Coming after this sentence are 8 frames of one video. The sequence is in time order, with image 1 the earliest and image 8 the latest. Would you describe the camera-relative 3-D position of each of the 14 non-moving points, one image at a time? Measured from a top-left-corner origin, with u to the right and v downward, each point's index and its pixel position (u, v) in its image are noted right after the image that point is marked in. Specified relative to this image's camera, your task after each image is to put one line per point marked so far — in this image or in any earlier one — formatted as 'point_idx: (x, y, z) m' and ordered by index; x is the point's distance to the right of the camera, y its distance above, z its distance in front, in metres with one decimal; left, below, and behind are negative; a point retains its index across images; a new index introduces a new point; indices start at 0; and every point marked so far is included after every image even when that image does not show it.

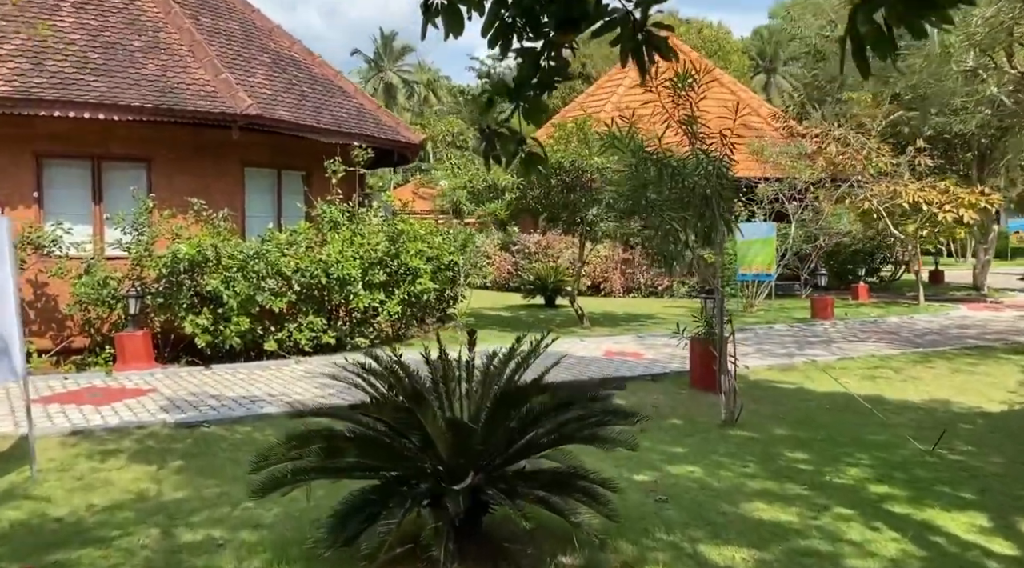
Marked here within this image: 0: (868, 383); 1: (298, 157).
0: (+3.9, -1.1, +10.6) m
1: (-3.0, +1.8, +13.5) m
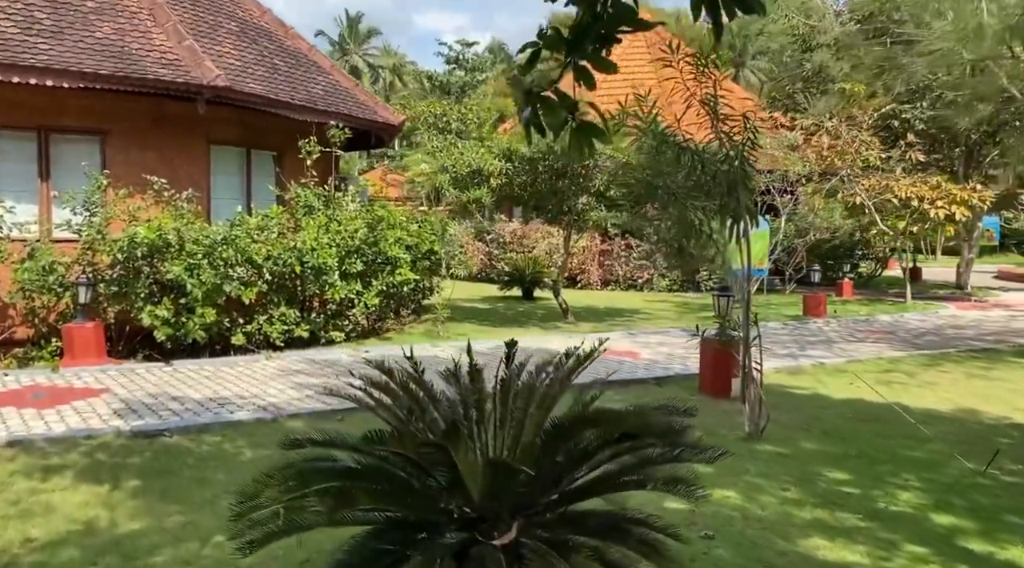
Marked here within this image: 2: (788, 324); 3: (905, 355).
0: (+3.8, -1.1, +9.9) m
1: (-3.1, +1.9, +12.5) m
2: (+4.3, -0.6, +15.0) m
3: (+4.9, -0.9, +12.0) m
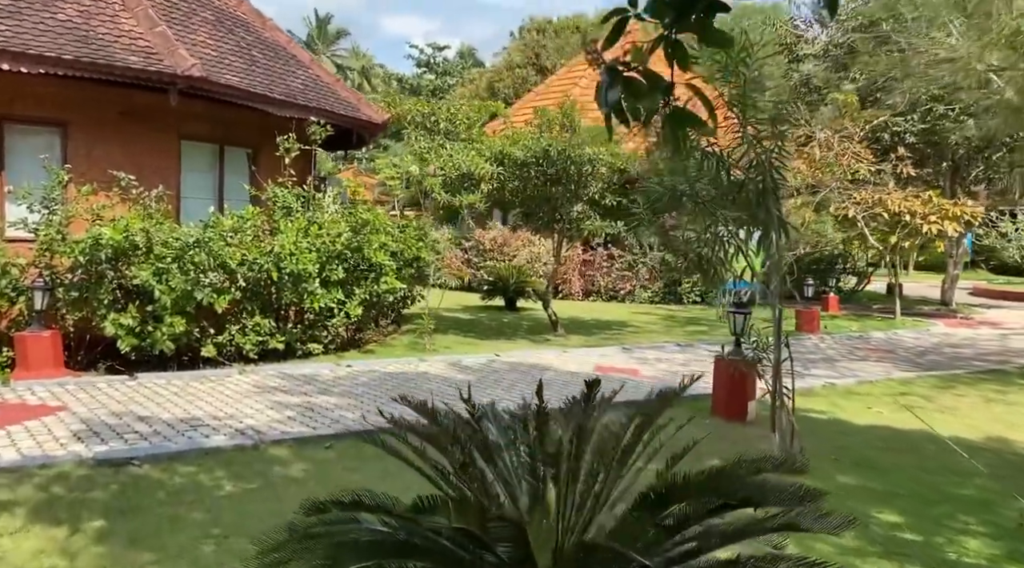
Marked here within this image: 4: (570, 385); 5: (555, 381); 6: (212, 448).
0: (+3.8, -1.3, +9.3) m
1: (-3.2, +1.8, +11.7) m
2: (+4.0, -0.8, +14.4) m
3: (+4.7, -1.1, +11.5) m
4: (+0.6, -1.0, +9.6) m
5: (+0.5, -1.0, +9.8) m
6: (-2.0, -1.1, +6.3) m
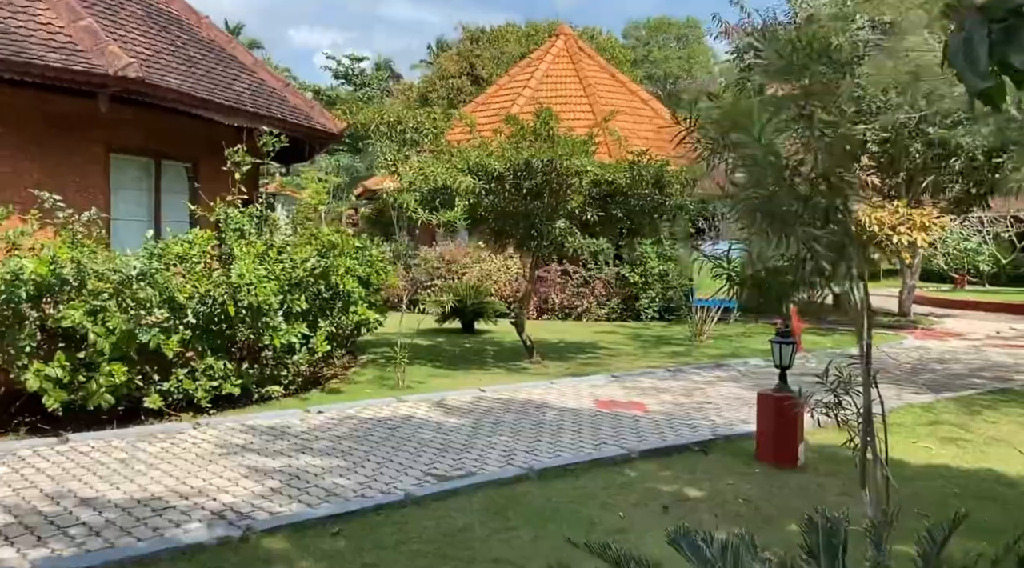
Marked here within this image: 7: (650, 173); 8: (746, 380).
0: (+3.8, -1.4, +8.4) m
1: (-3.4, +1.5, +10.2) m
2: (+3.6, -1.0, +13.5) m
3: (+4.6, -1.3, +10.6) m
4: (+0.6, -1.3, +8.4) m
5: (+0.5, -1.2, +8.6) m
6: (-1.6, -1.3, +4.9) m
7: (+1.7, +1.3, +11.7) m
8: (+2.8, -1.1, +11.7) m
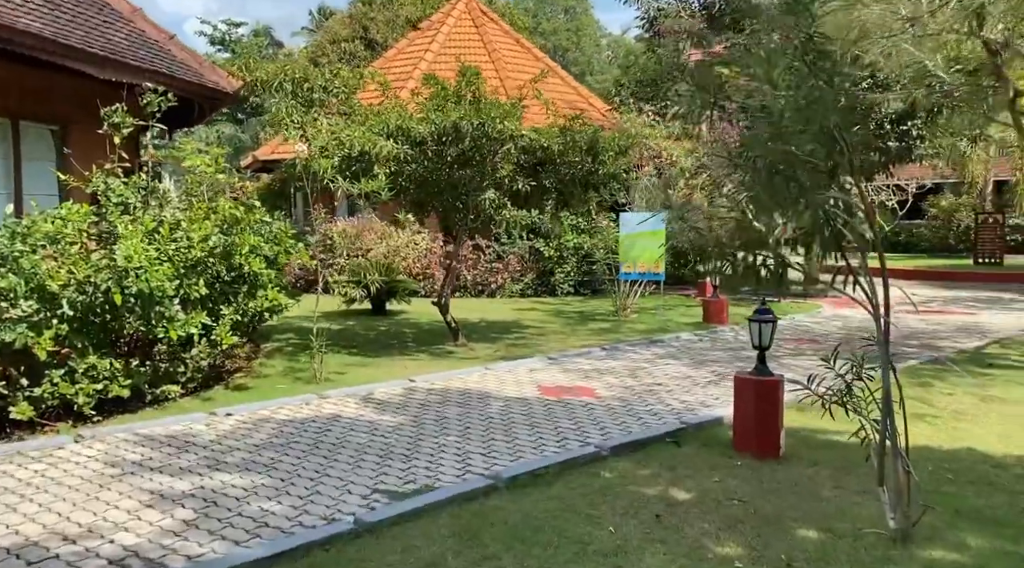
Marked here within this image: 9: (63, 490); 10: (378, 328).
0: (+3.3, -1.2, +7.8) m
1: (-4.1, +1.6, +8.6) m
2: (+2.5, -0.6, +12.8) m
3: (+3.8, -1.0, +10.1) m
4: (+0.2, -1.1, +7.4) m
5: (0.0, -1.0, +7.6) m
6: (-1.6, -1.3, +3.7) m
7: (+0.8, +1.6, +10.7) m
8: (+2.0, -0.8, +11.0) m
9: (-2.5, -1.2, +5.4) m
10: (-1.8, -0.6, +13.2) m
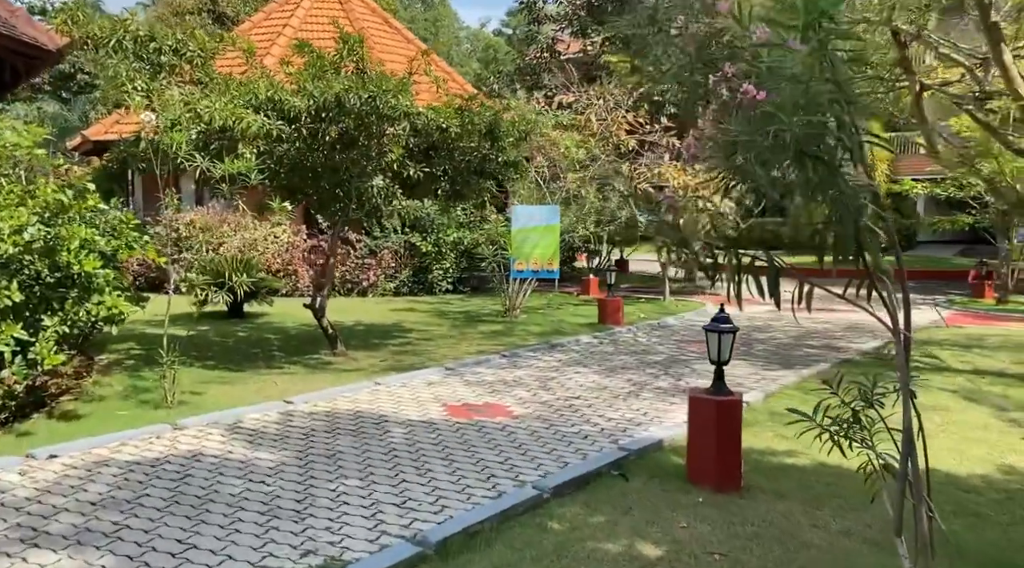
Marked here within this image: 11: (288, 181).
0: (+2.7, -1.2, +7.0) m
1: (-4.8, +1.6, +6.6) m
2: (+1.1, -0.6, +11.8) m
3: (+2.8, -0.9, +9.3) m
4: (-0.4, -1.1, +6.1) m
5: (-0.6, -1.1, +6.3) m
6: (-1.6, -1.3, +2.2) m
7: (-0.3, +1.6, +9.5) m
8: (+0.8, -0.8, +9.9) m
9: (-2.7, -1.2, +3.7) m
10: (-3.3, -0.6, +11.5) m
11: (-2.0, +0.9, +8.8) m
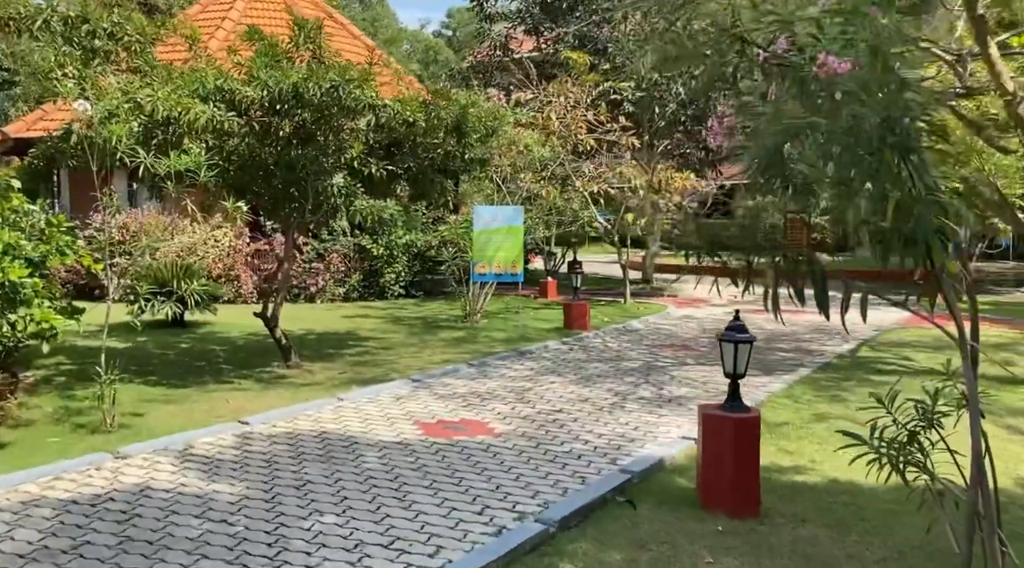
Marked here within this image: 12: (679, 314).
0: (+2.6, -1.2, +6.5) m
1: (-4.9, +1.5, +5.7) m
2: (+0.6, -0.7, +11.3) m
3: (+2.5, -1.0, +8.9) m
4: (-0.4, -1.1, +5.4) m
5: (-0.6, -1.1, +5.6) m
6: (-1.4, -1.3, +1.4) m
7: (-0.6, +1.6, +8.8) m
8: (+0.5, -0.8, +9.3) m
9: (-2.6, -1.2, +2.9) m
10: (-3.7, -0.7, +10.7) m
11: (-2.2, +0.9, +8.0) m
12: (+2.6, -0.5, +14.9) m
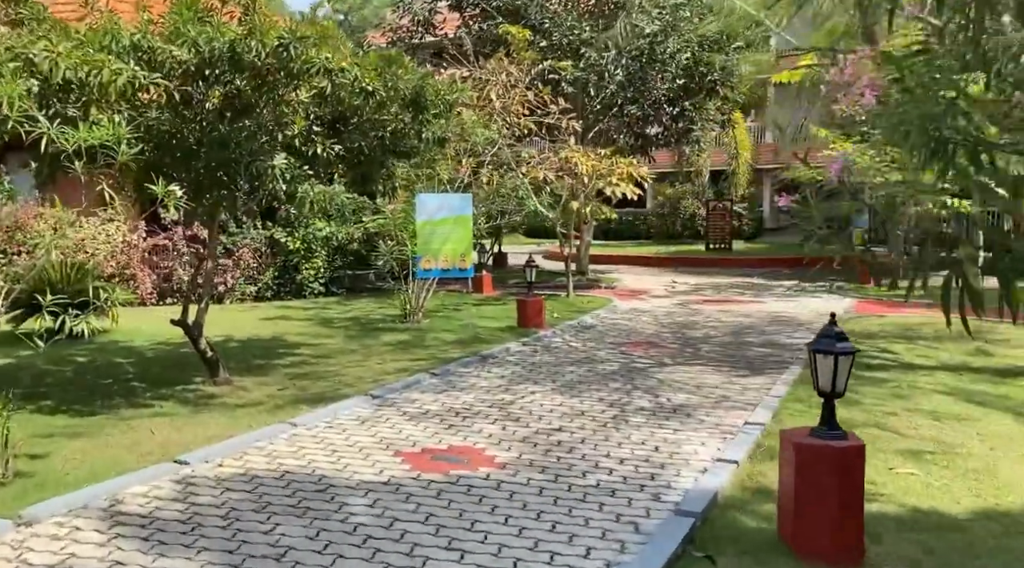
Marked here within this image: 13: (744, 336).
0: (+2.6, -1.1, +5.6) m
1: (-4.8, +1.4, +3.9) m
2: (+0.2, -0.6, +10.1) m
3: (+2.3, -0.9, +8.0) m
4: (-0.2, -1.1, +4.2) m
5: (-0.5, -1.1, +4.3) m
6: (-0.7, -1.4, +0.1) m
7: (-0.8, +1.6, +7.5) m
8: (+0.3, -0.8, +8.2) m
9: (-2.1, -1.3, +1.4) m
10: (-4.1, -0.7, +9.0) m
11: (-2.4, +0.8, +6.6) m
12: (+1.7, -0.4, +14.0) m
13: (+2.7, -0.6, +11.4) m
